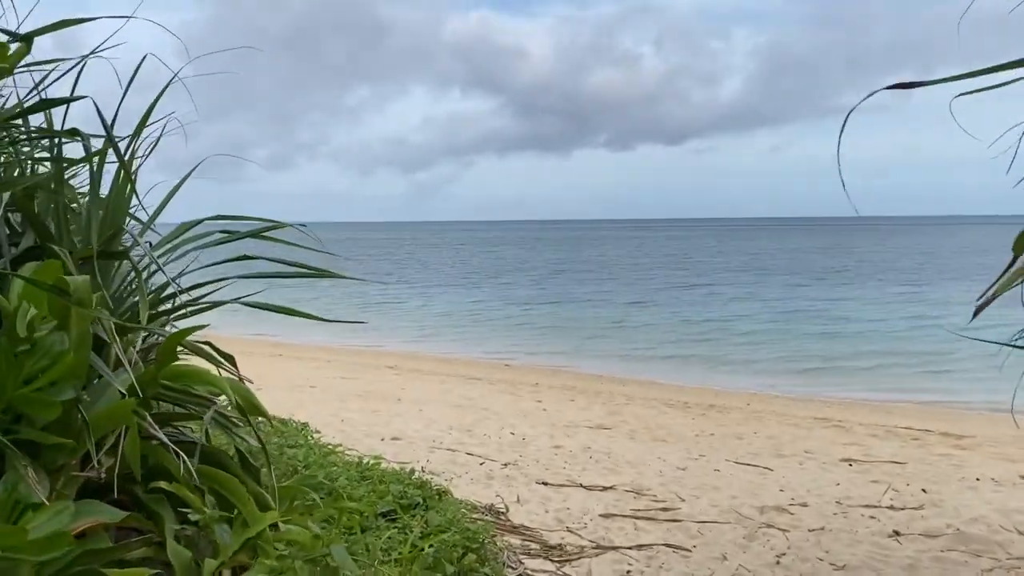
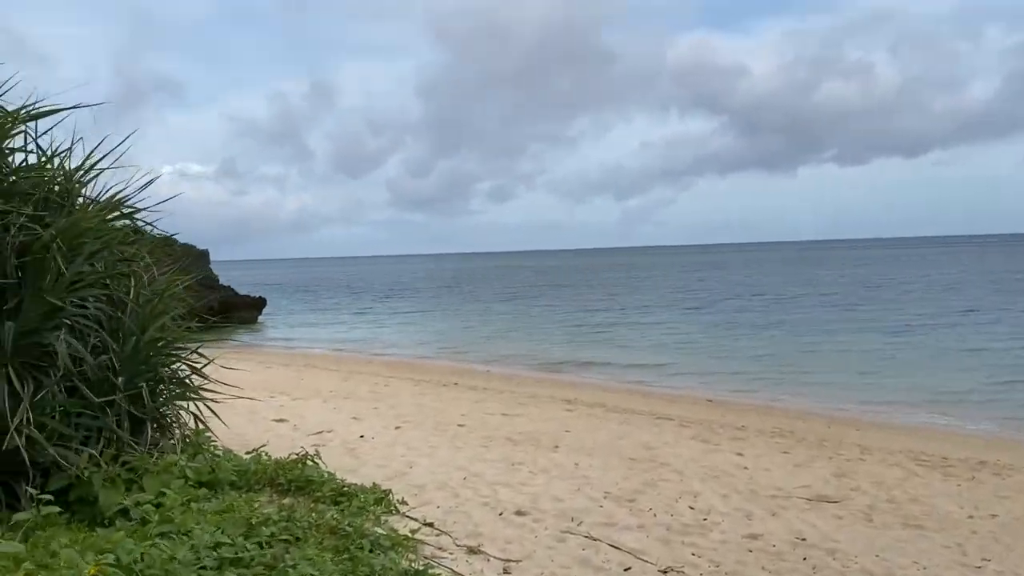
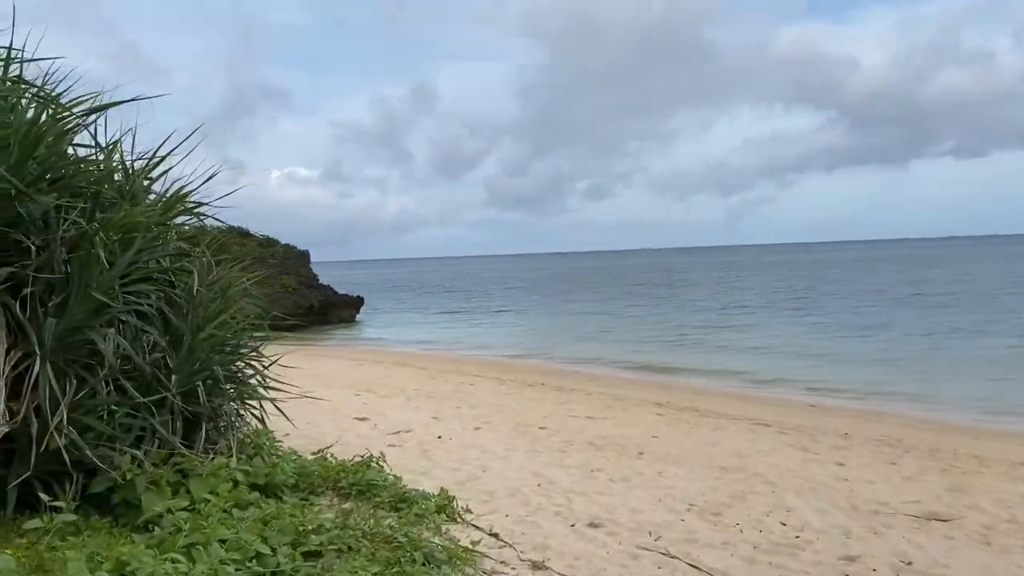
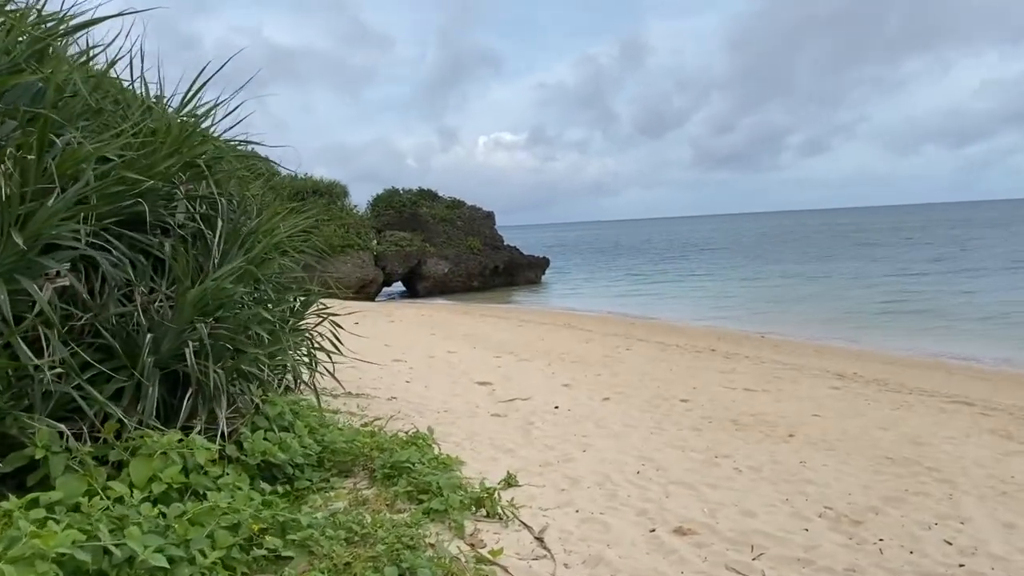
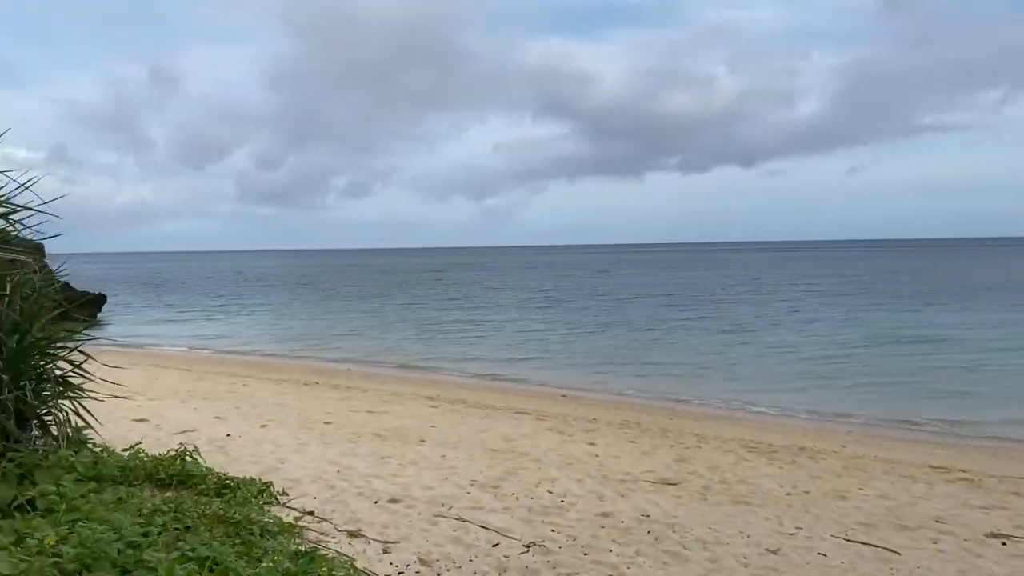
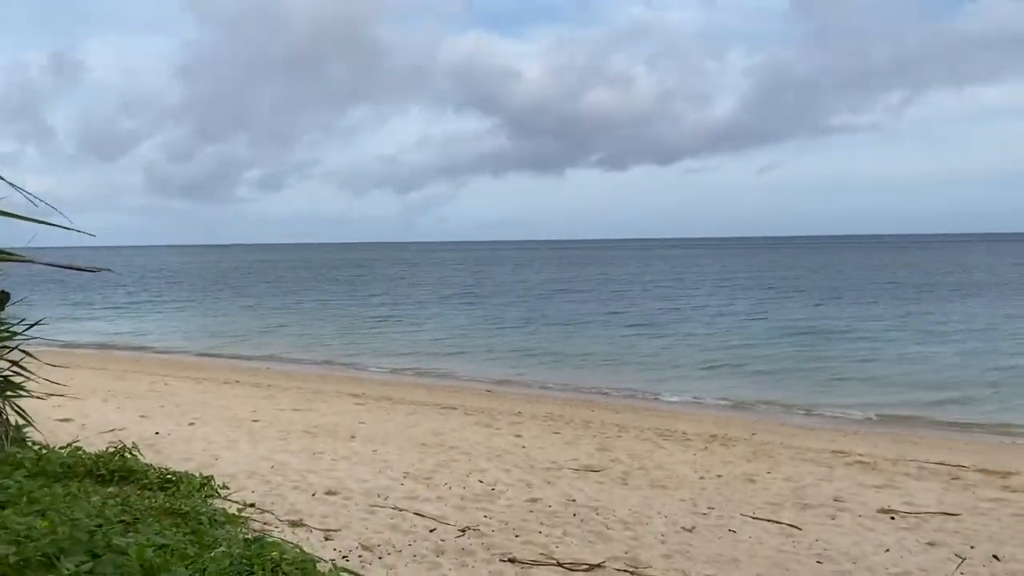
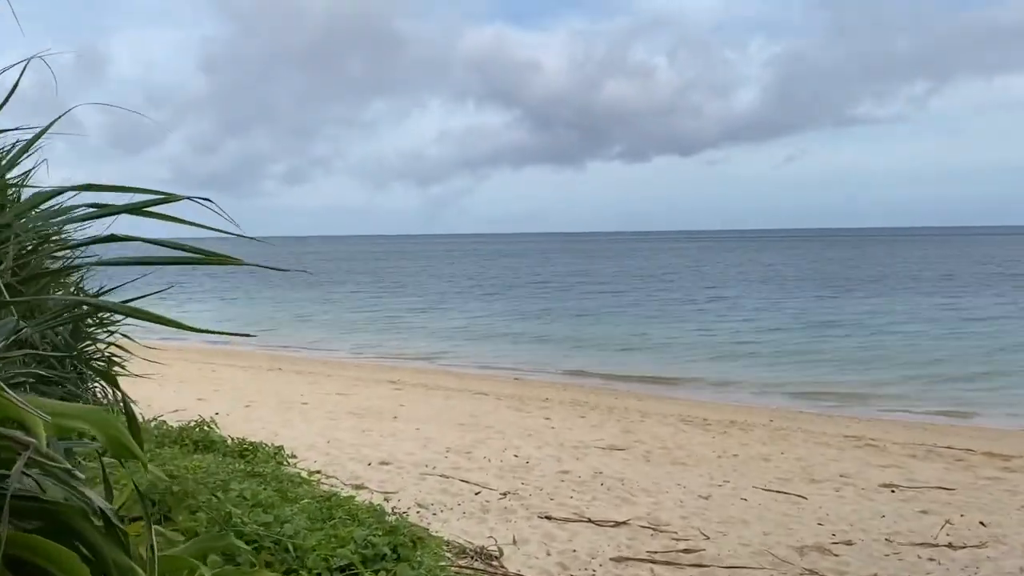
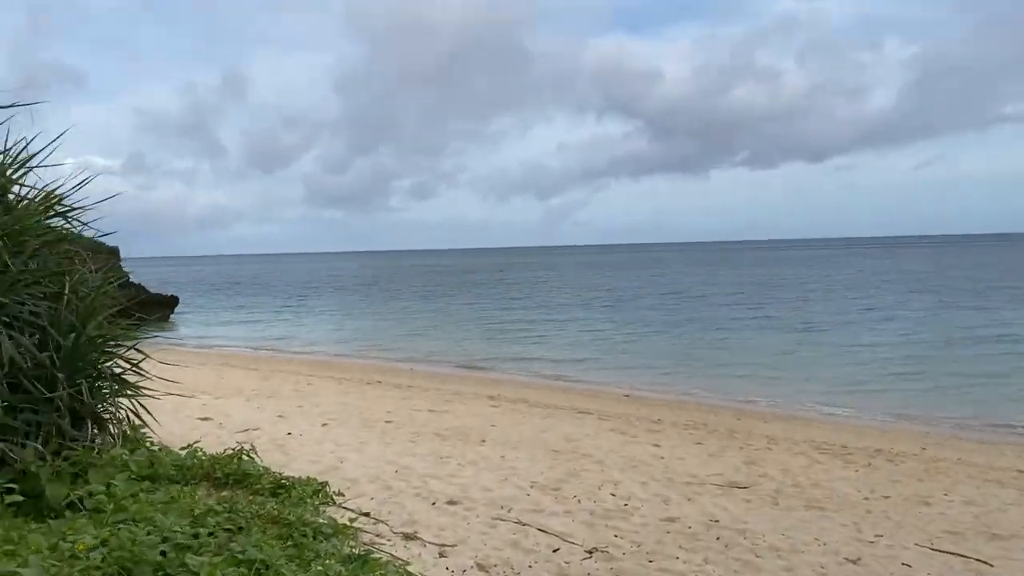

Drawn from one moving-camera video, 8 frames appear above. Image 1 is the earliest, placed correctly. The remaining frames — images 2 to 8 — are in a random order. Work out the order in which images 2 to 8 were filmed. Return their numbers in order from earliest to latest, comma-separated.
7, 6, 5, 8, 2, 3, 4
